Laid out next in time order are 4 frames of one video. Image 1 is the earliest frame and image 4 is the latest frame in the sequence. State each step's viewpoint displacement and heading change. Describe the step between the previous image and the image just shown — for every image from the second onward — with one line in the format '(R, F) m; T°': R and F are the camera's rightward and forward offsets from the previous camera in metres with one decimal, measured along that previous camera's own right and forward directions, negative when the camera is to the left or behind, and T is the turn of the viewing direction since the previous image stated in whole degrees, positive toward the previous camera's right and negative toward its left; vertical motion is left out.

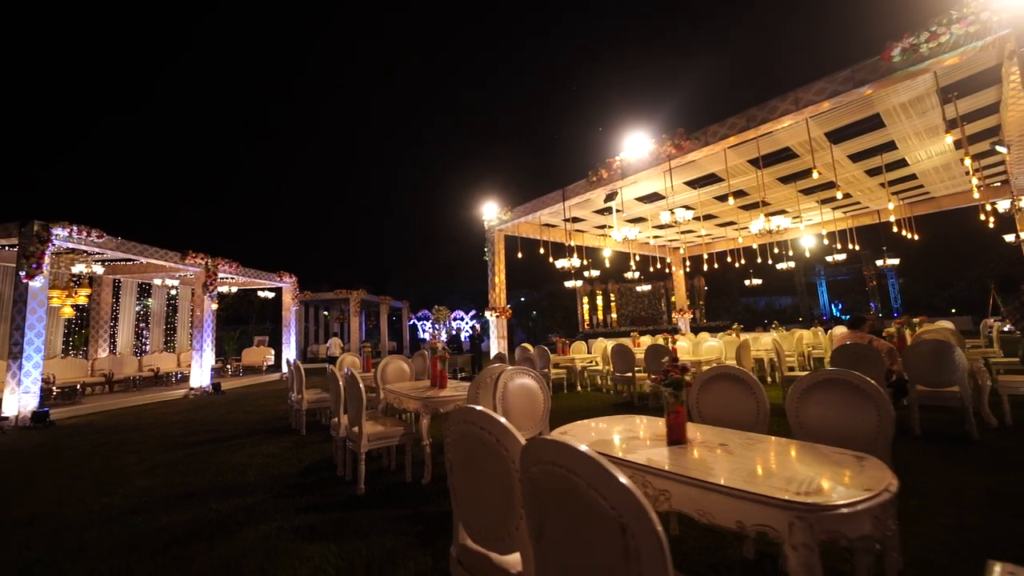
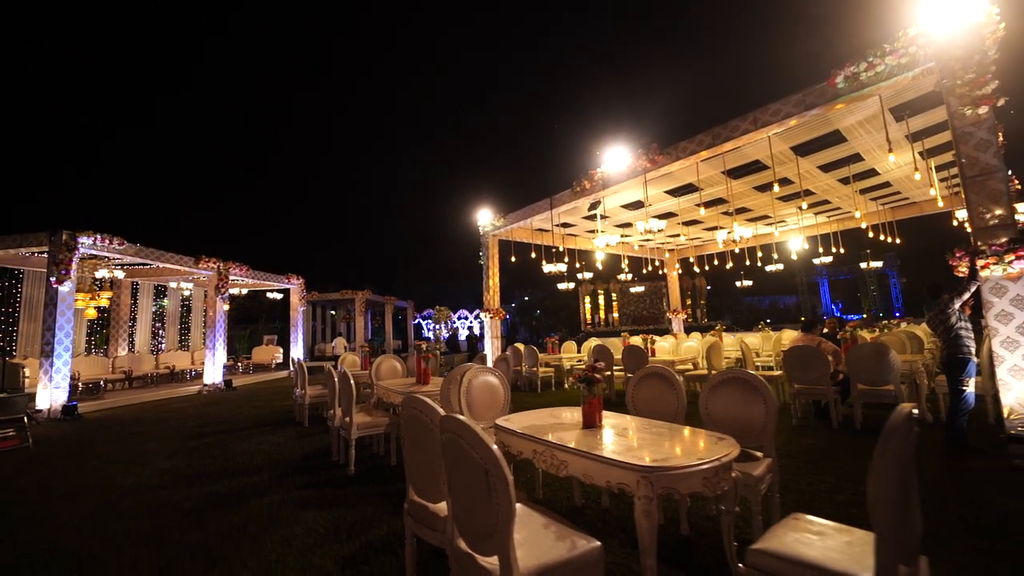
(+0.4, -0.5) m; -1°
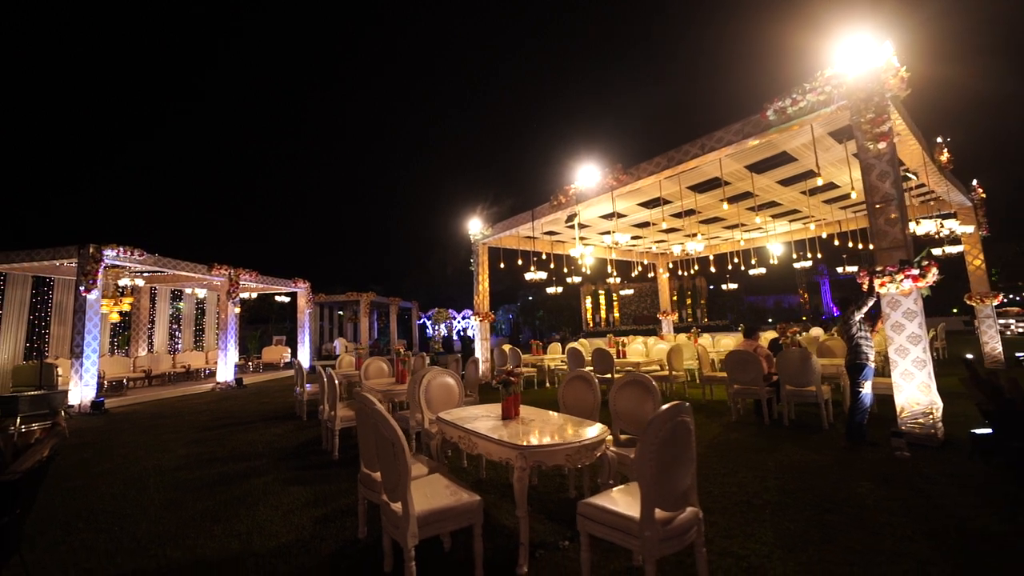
(+0.6, -0.7) m; -1°
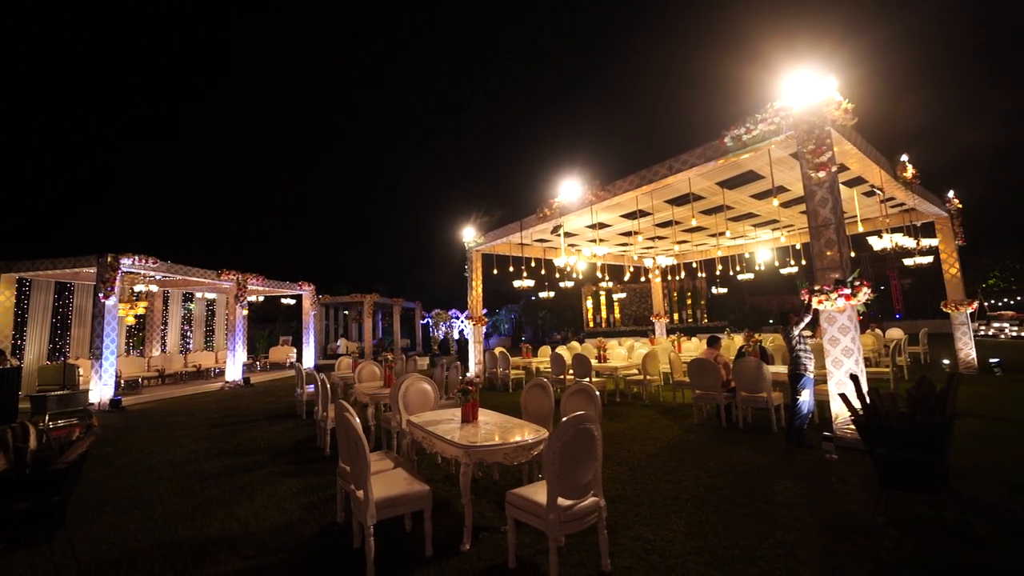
(+0.4, -0.5) m; -1°
